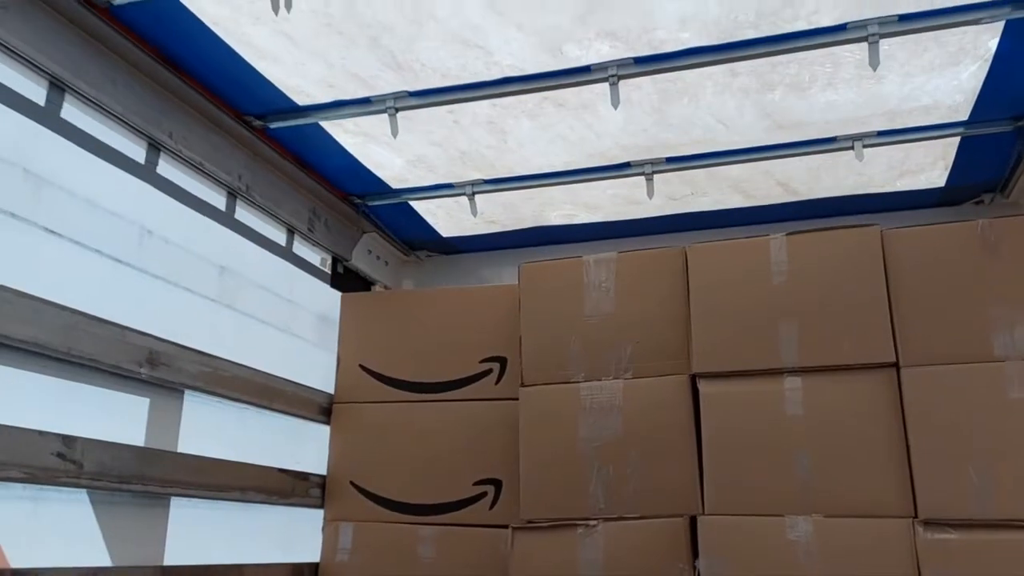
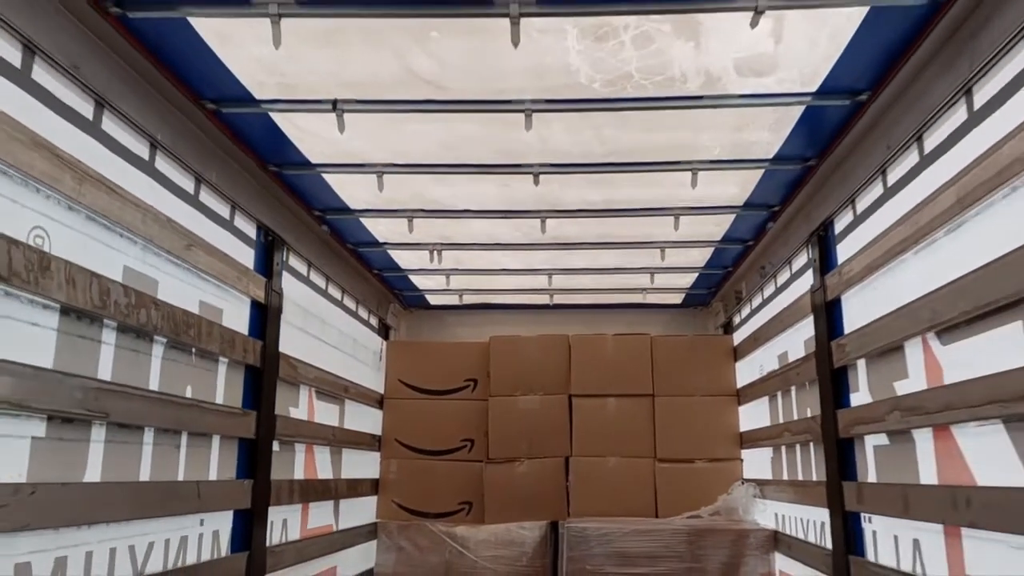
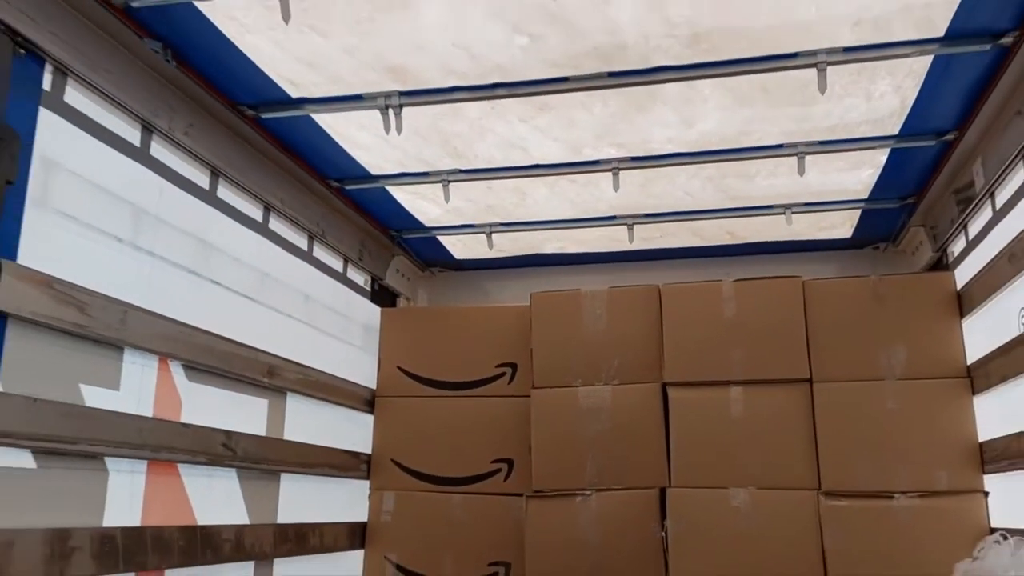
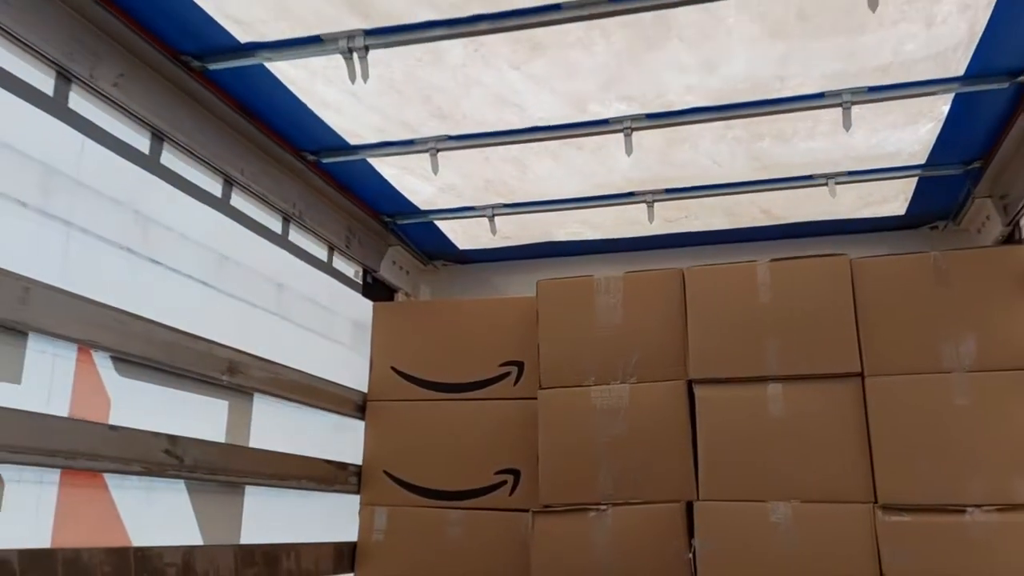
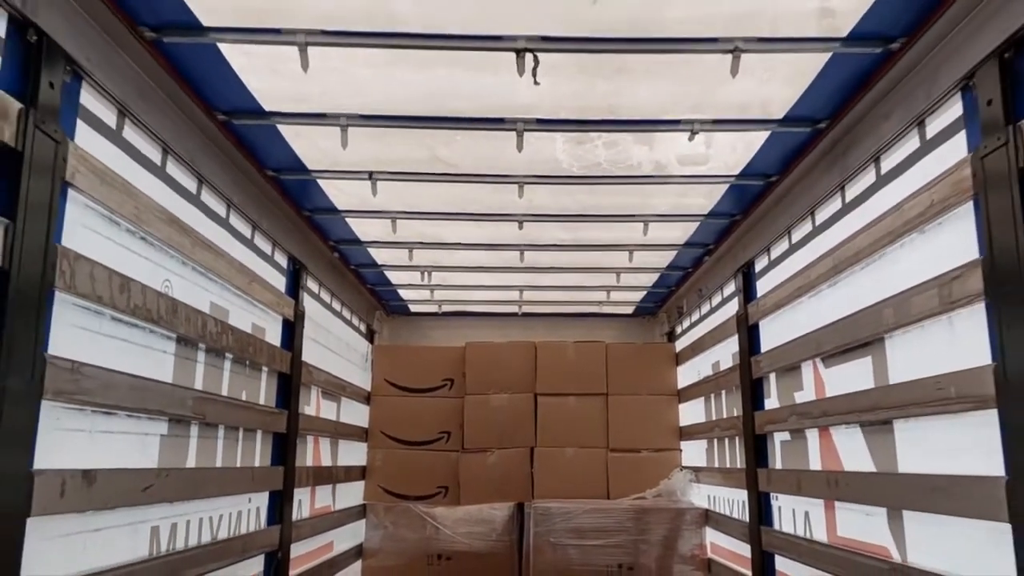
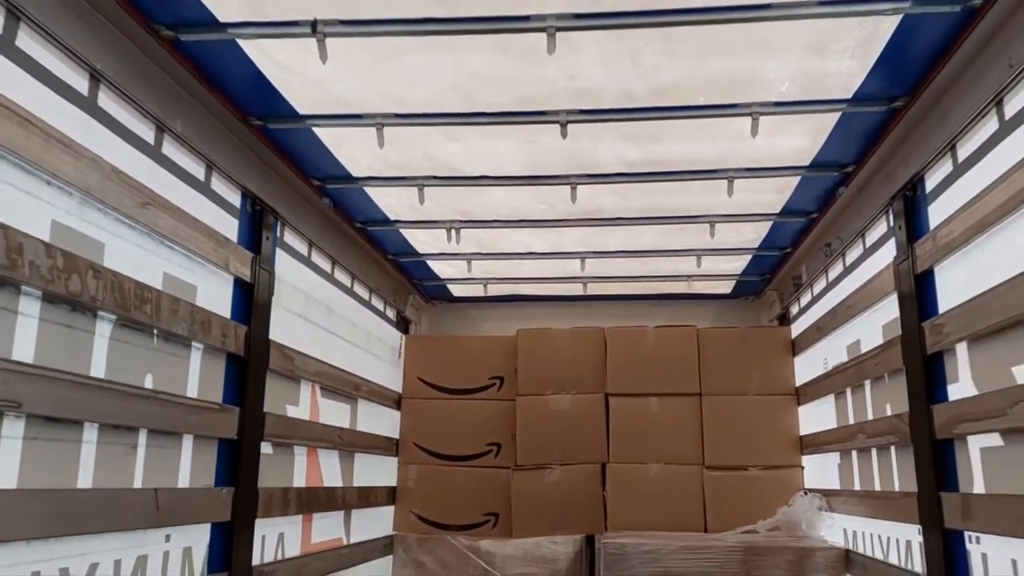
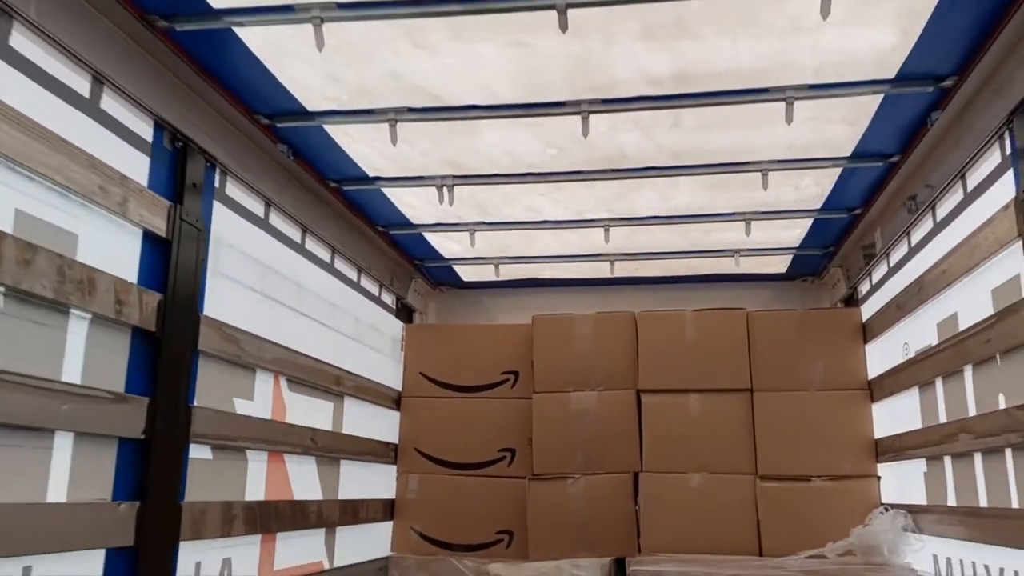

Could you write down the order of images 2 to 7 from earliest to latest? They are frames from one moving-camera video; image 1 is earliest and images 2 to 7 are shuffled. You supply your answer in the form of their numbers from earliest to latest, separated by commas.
4, 3, 7, 6, 2, 5
